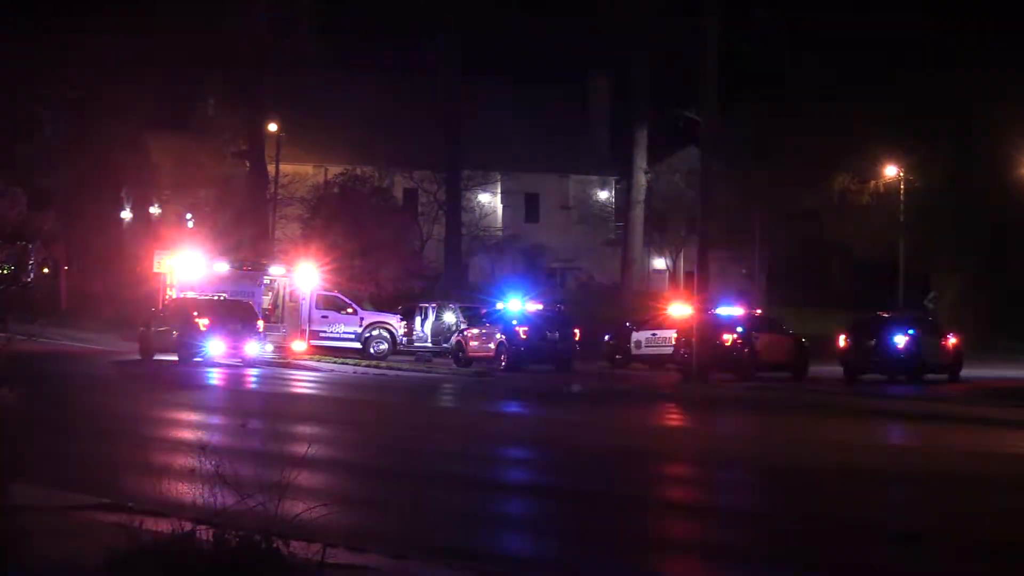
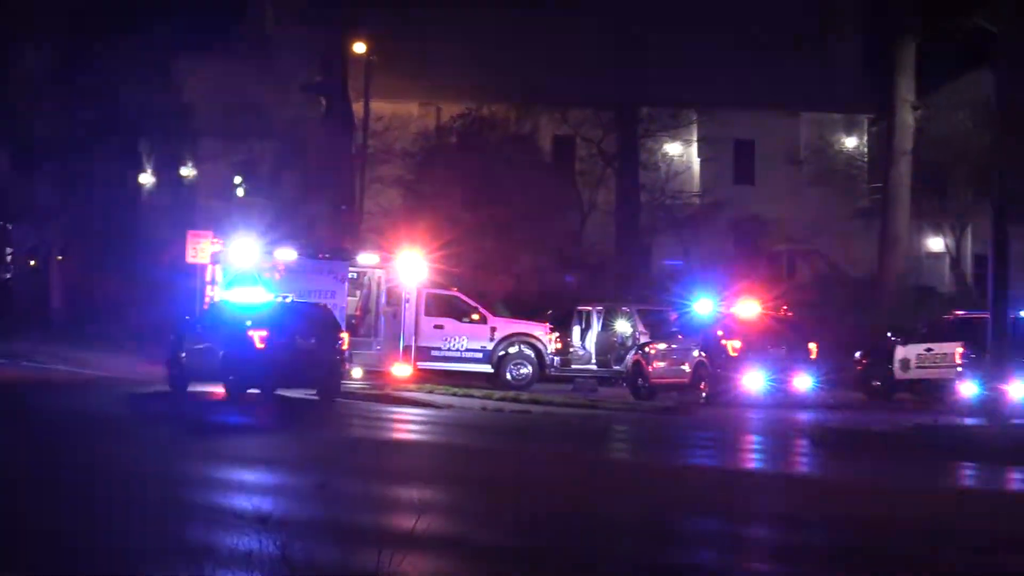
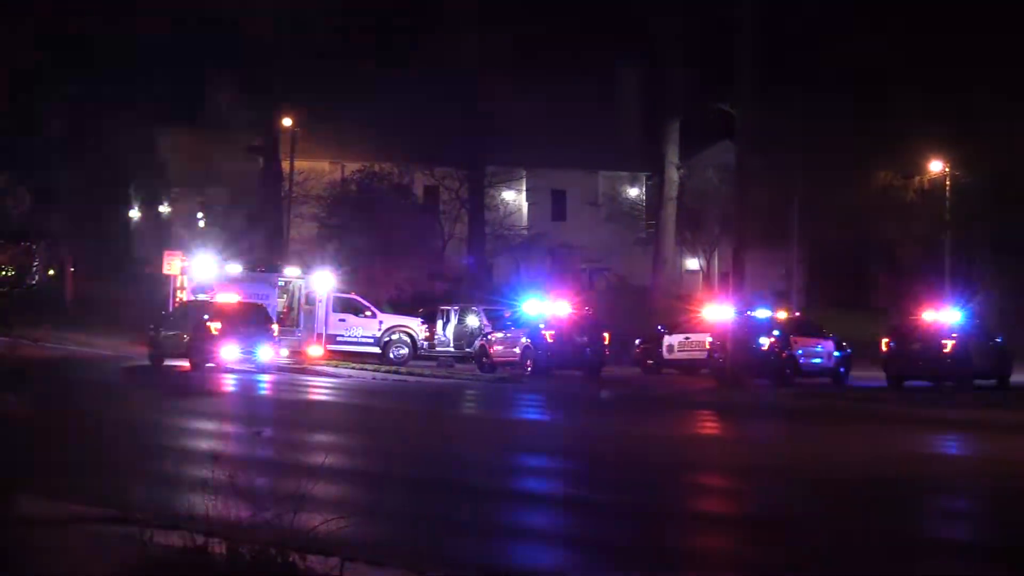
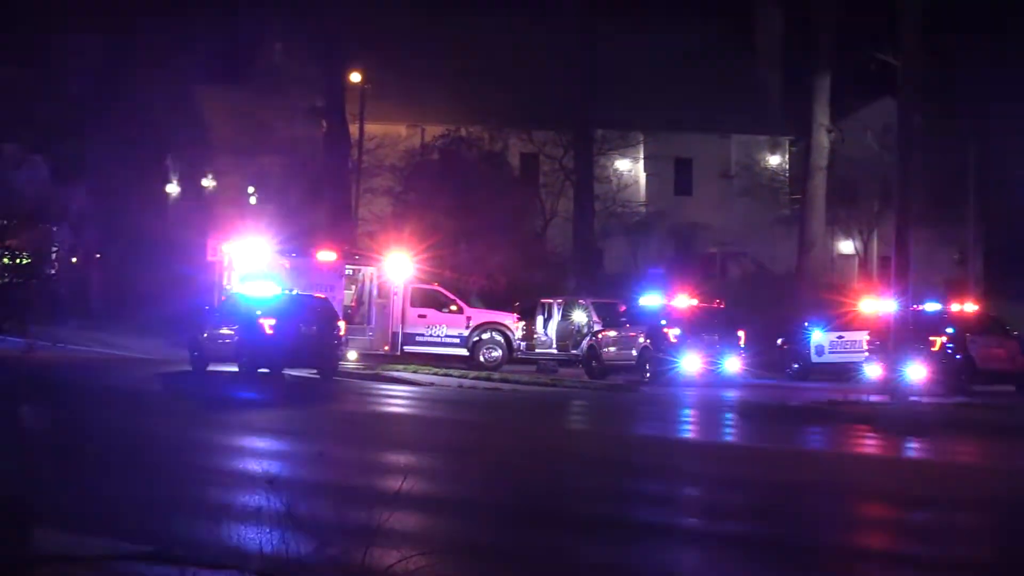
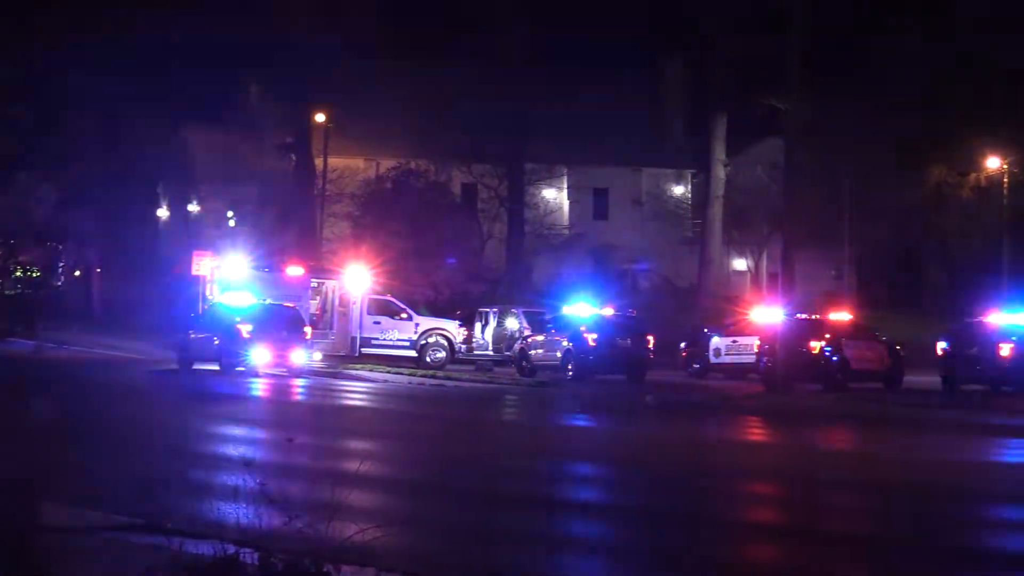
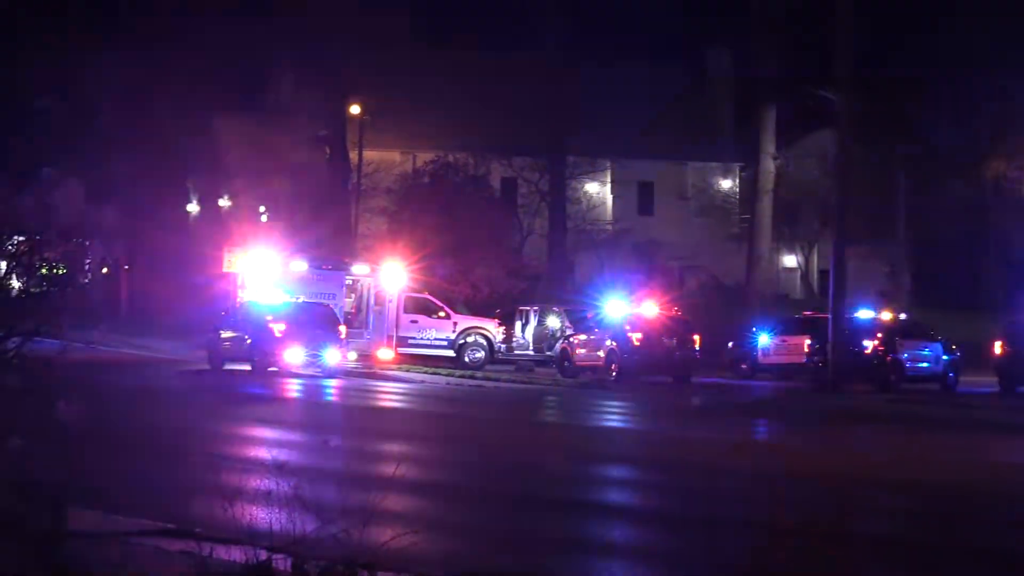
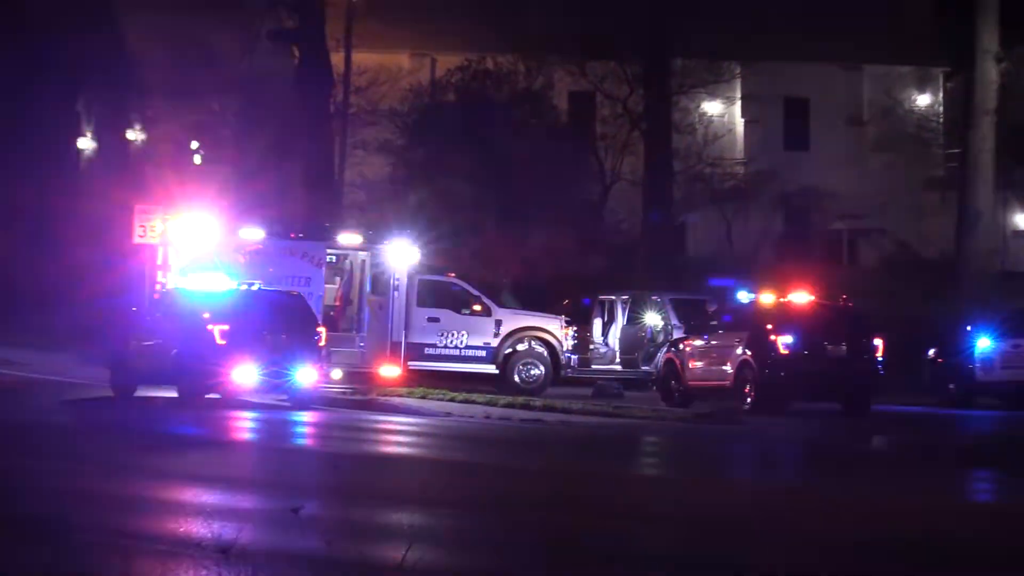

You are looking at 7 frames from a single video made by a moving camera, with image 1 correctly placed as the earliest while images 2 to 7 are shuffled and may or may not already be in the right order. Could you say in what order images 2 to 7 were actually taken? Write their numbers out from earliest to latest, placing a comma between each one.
3, 5, 6, 4, 2, 7
